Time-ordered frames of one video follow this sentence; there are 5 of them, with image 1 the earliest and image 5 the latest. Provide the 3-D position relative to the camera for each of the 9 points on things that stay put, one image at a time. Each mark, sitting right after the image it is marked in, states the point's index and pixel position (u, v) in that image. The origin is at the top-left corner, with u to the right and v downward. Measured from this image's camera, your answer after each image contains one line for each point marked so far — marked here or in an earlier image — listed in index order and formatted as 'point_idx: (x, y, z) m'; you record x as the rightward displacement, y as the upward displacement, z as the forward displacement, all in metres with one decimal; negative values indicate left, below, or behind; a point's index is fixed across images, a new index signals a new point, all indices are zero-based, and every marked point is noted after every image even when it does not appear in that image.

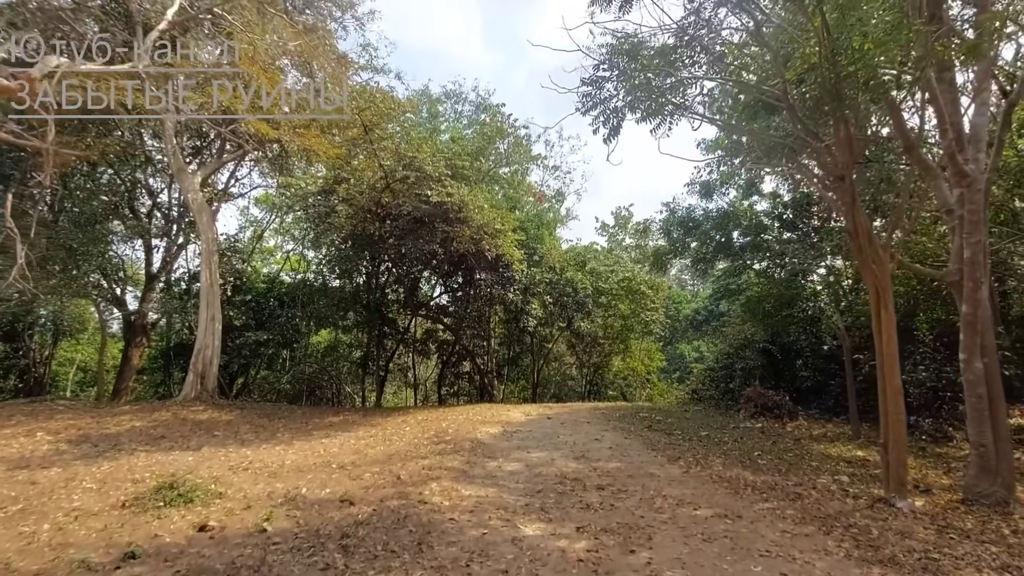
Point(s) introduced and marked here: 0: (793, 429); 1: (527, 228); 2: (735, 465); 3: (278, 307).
0: (+5.5, -2.7, +10.0) m
1: (+0.4, +1.8, +15.0) m
2: (+2.6, -2.1, +6.0) m
3: (-7.2, -0.6, +16.1) m
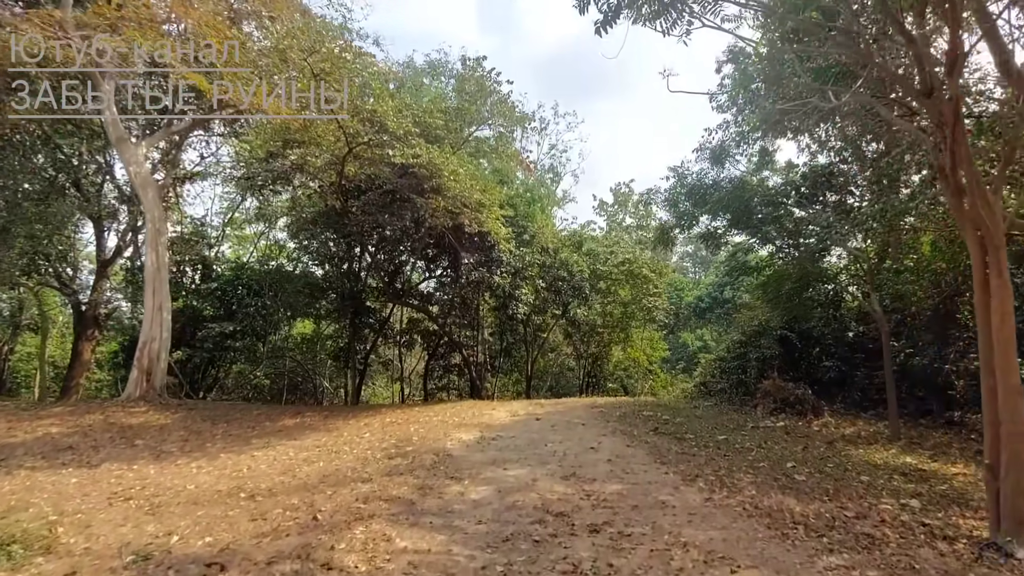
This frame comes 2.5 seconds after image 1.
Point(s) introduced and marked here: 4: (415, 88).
0: (+5.2, -2.4, +8.6) m
1: (+0.1, +2.3, +13.6) m
2: (+2.3, -1.8, +4.6) m
3: (-7.5, -0.2, +14.7) m
4: (-2.2, +4.6, +11.6) m
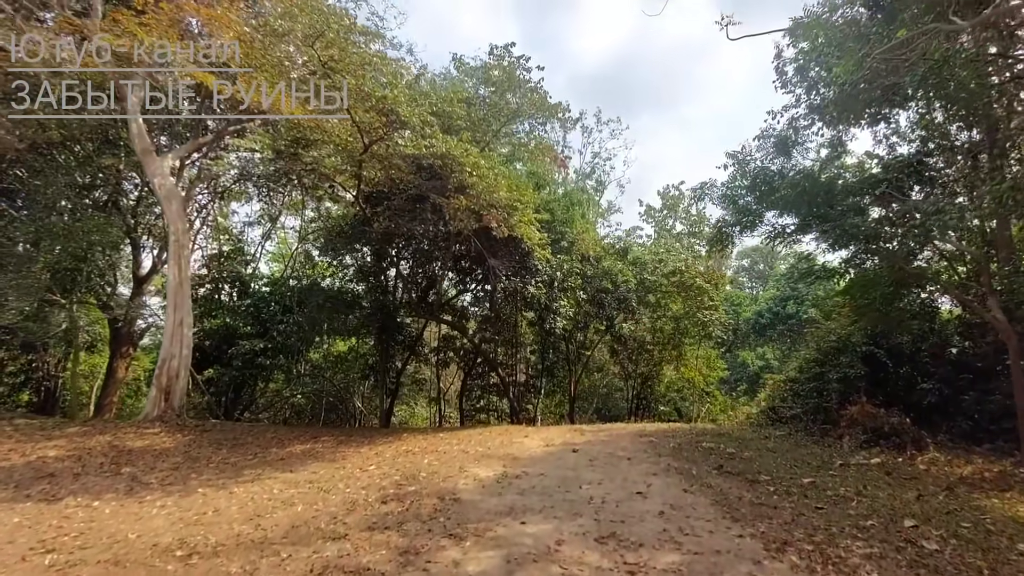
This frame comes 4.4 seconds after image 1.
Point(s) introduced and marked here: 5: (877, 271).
0: (+5.7, -2.4, +6.9) m
1: (+1.0, +1.9, +12.5) m
2: (+2.4, -1.7, +3.2) m
3: (-6.5, -0.7, +14.2) m
4: (-1.5, +4.3, +10.9) m
5: (+6.5, +0.3, +9.1) m
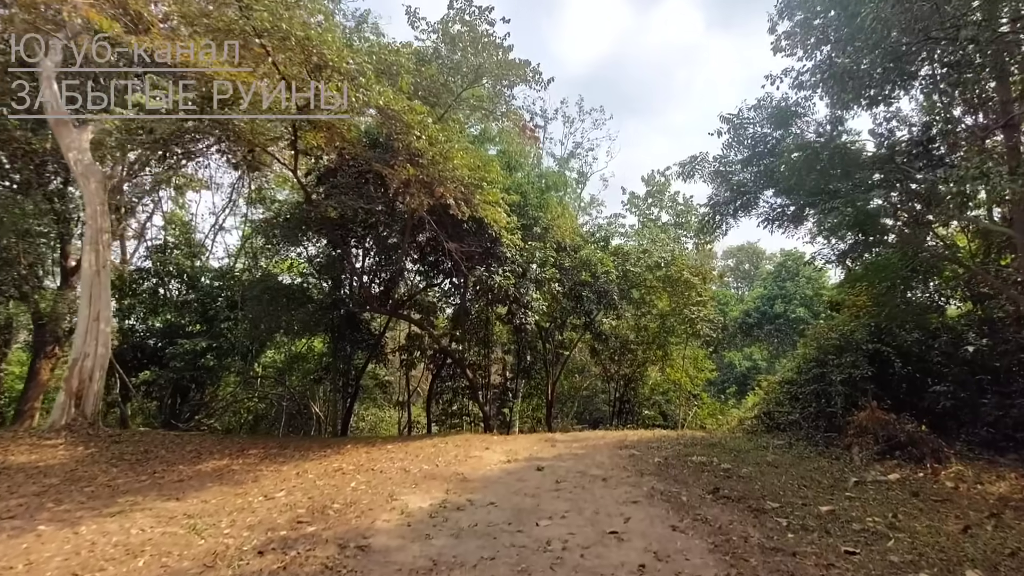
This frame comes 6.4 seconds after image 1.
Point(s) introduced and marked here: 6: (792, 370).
0: (+5.1, -2.3, +5.9) m
1: (+0.3, +2.1, +11.4) m
2: (+2.0, -1.6, +2.1) m
3: (-7.2, -0.5, +12.9) m
4: (-2.1, +4.5, +9.6) m
5: (+5.9, +0.5, +8.1) m
6: (+5.7, -1.6, +10.4) m
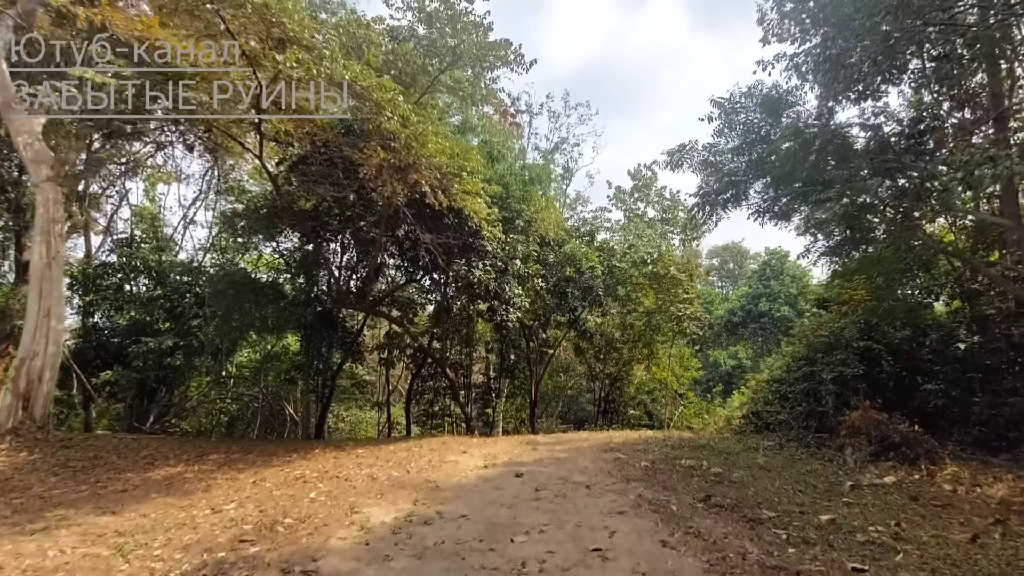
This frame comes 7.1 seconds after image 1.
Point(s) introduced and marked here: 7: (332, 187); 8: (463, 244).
0: (+4.9, -2.2, +5.6) m
1: (0.0, +2.2, +11.0) m
2: (+1.8, -1.5, +1.7) m
3: (-7.6, -0.4, +12.3) m
4: (-2.4, +4.6, +9.2) m
5: (+5.6, +0.5, +7.9) m
6: (+5.3, -1.6, +10.1) m
7: (-2.8, +1.6, +8.6) m
8: (-0.9, +0.8, +10.2) m
